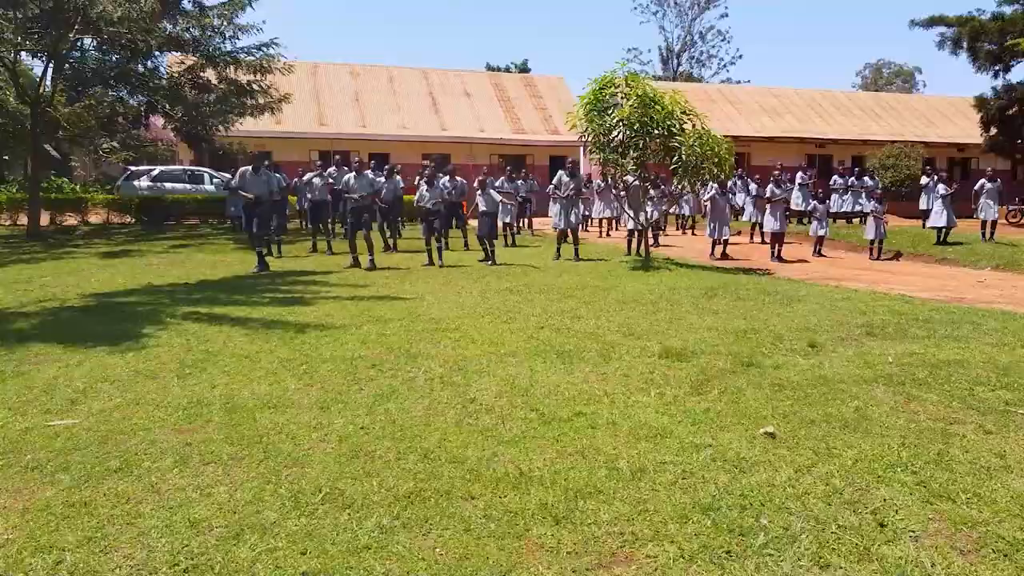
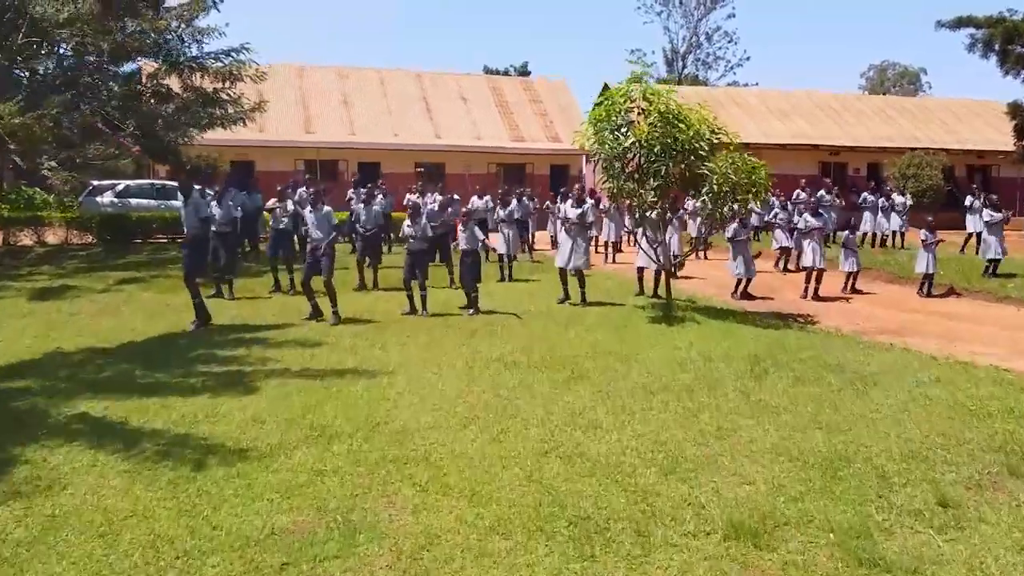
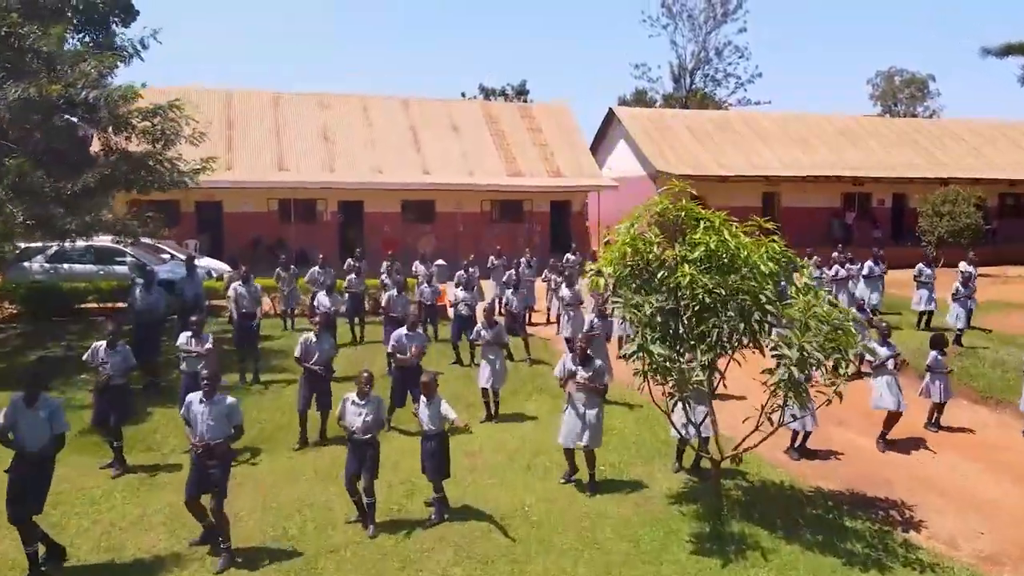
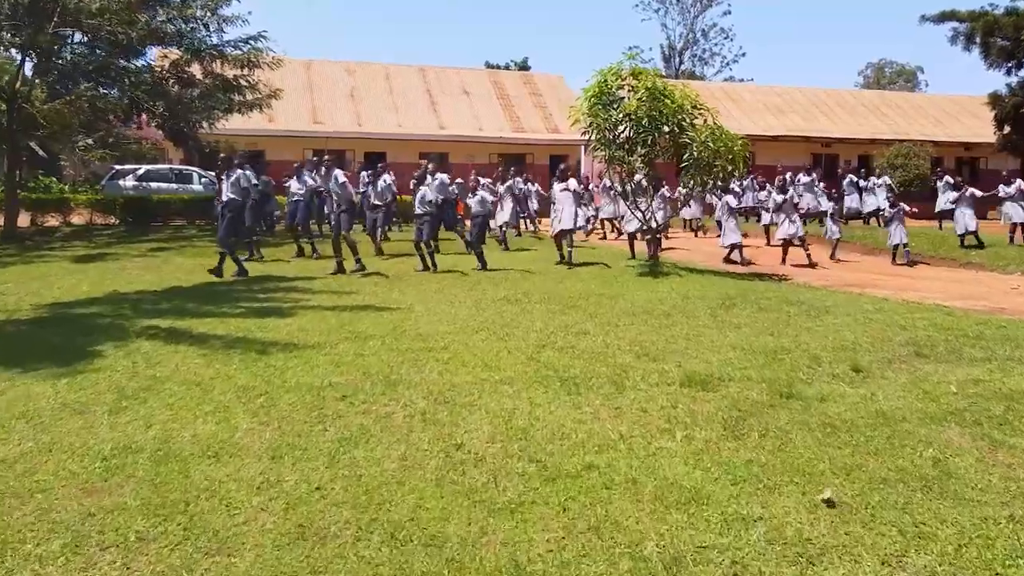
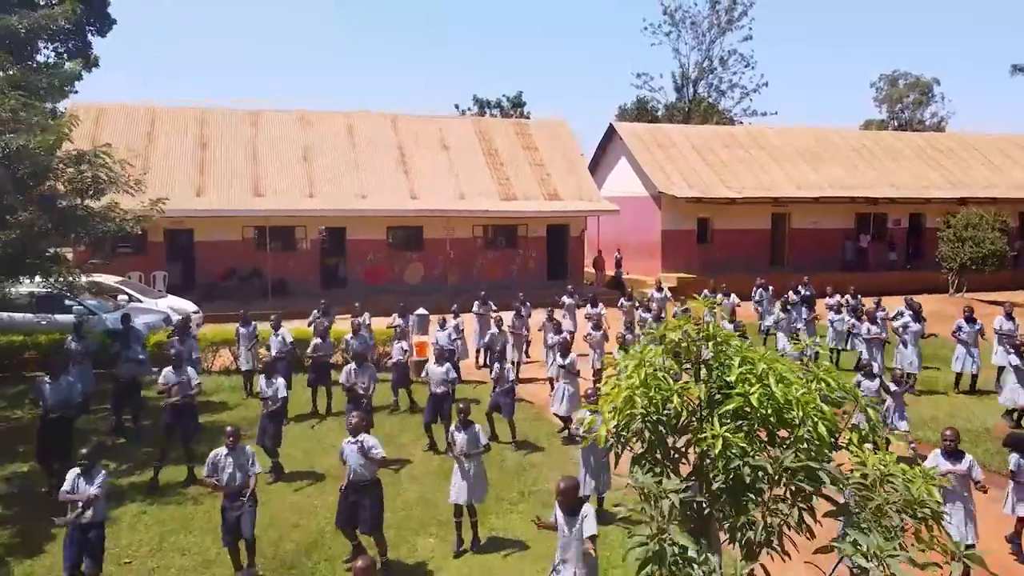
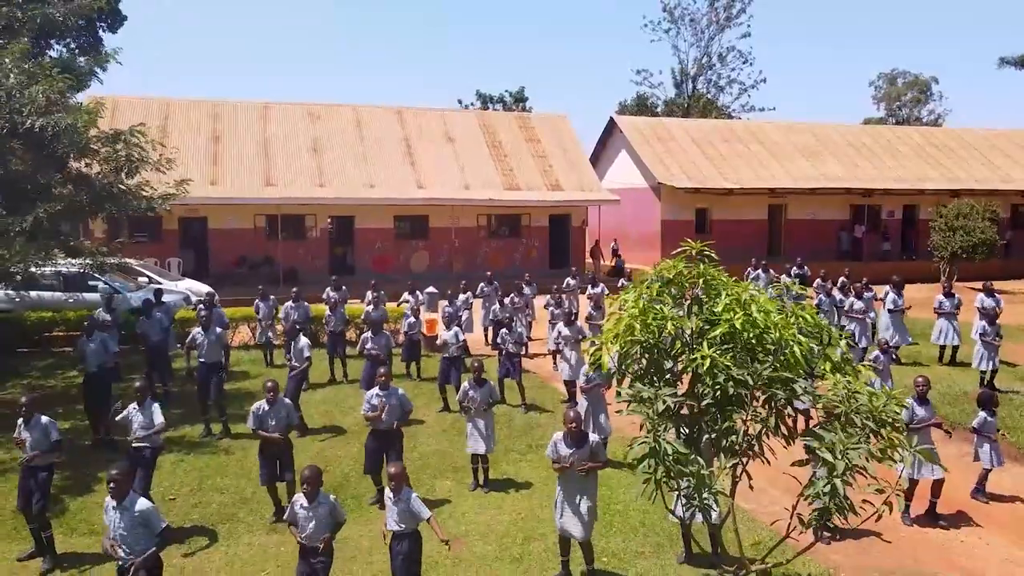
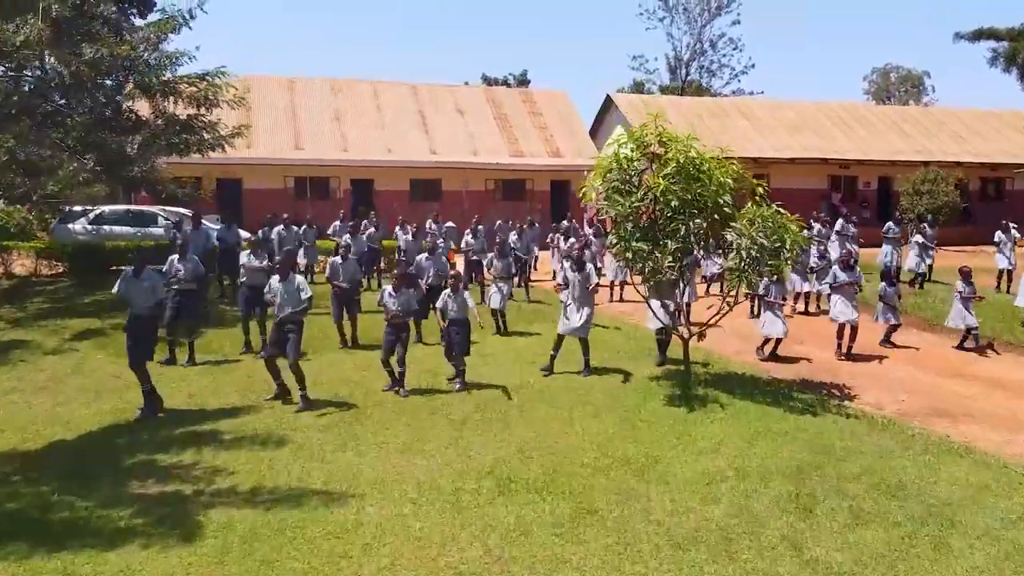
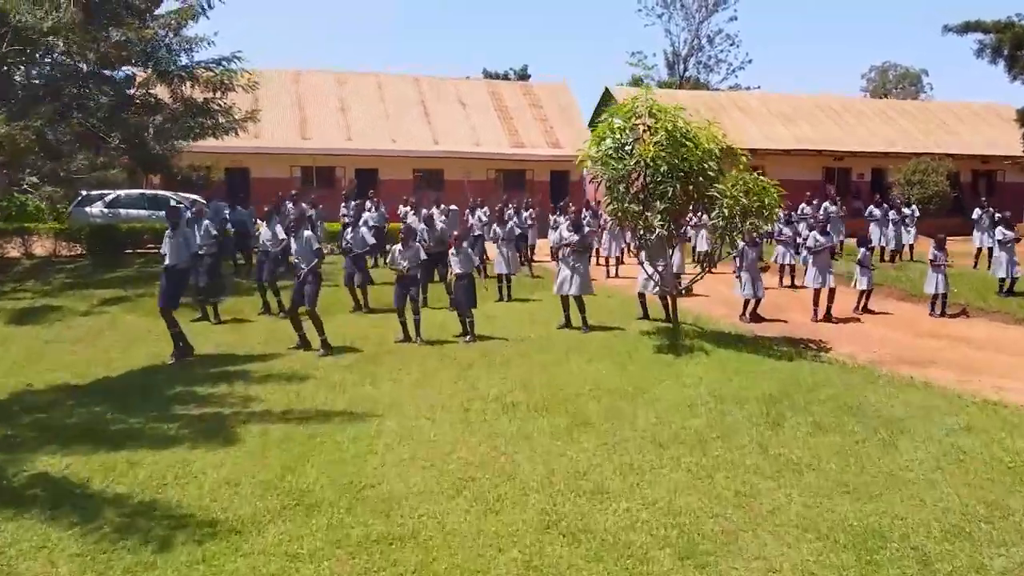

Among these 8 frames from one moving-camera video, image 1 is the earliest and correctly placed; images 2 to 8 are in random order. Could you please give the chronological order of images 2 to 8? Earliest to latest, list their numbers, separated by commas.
4, 2, 8, 7, 3, 6, 5
